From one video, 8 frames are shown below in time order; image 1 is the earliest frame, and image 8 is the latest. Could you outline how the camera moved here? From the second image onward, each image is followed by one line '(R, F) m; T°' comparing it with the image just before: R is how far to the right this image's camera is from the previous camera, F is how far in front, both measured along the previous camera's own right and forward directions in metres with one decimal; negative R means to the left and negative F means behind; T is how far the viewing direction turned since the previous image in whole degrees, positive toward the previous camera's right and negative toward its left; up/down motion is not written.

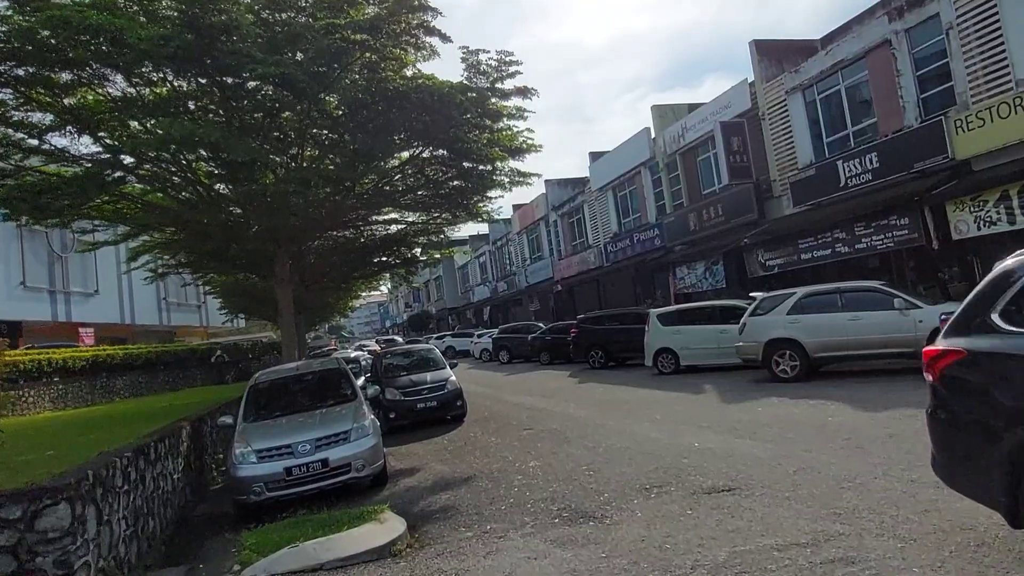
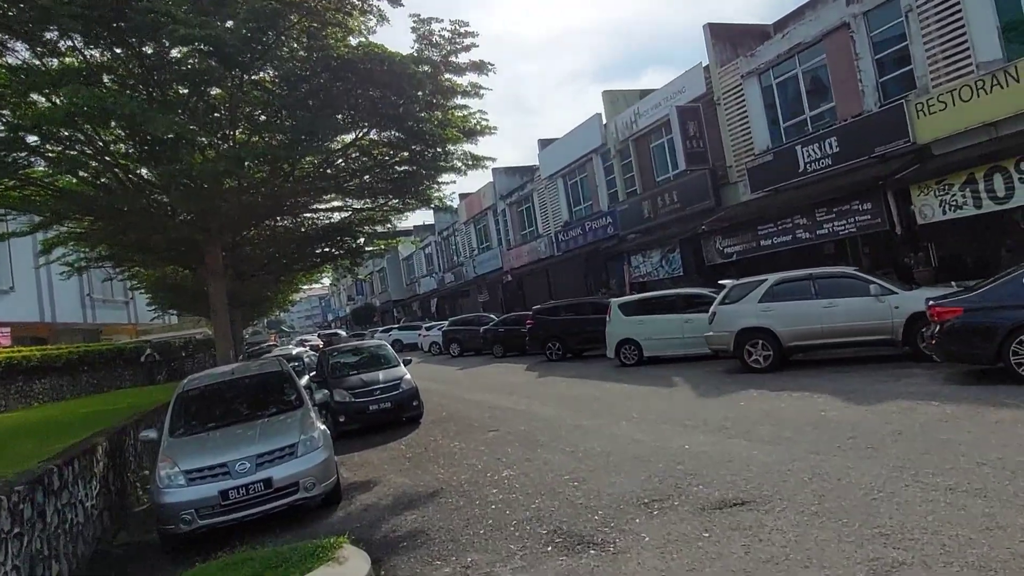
(-0.3, +0.9) m; +5°
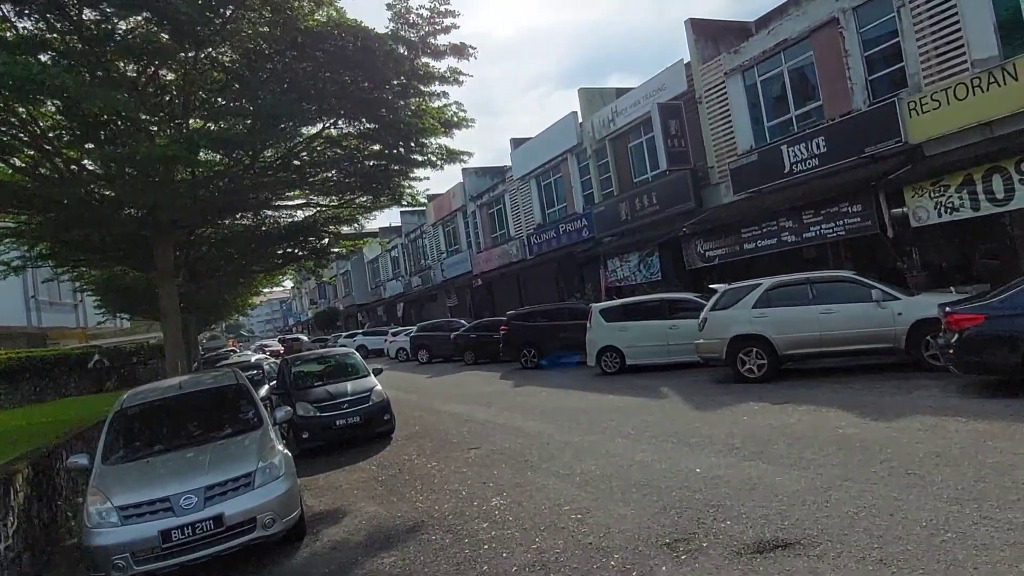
(-0.2, +0.9) m; +3°
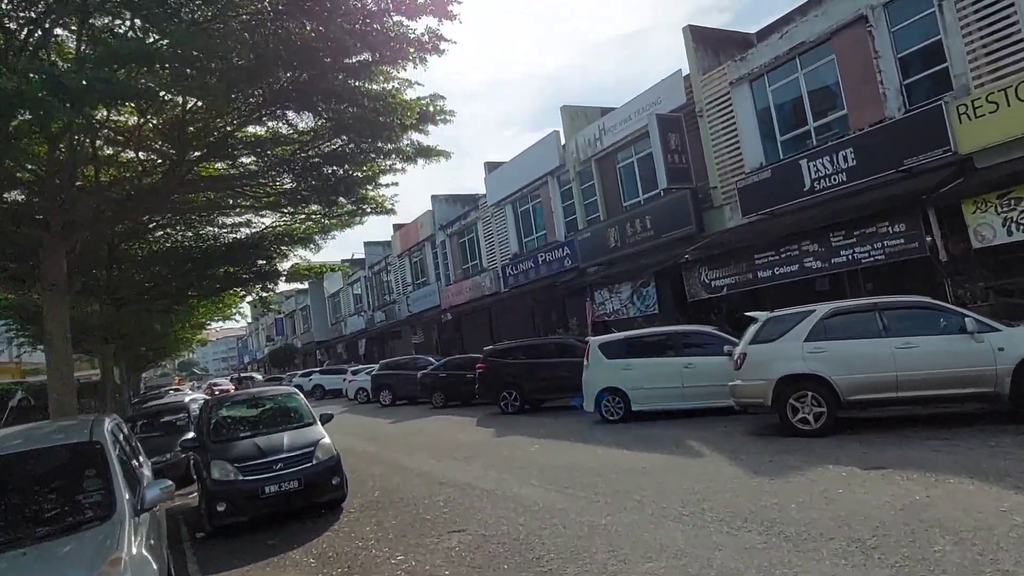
(-0.4, +2.5) m; +3°
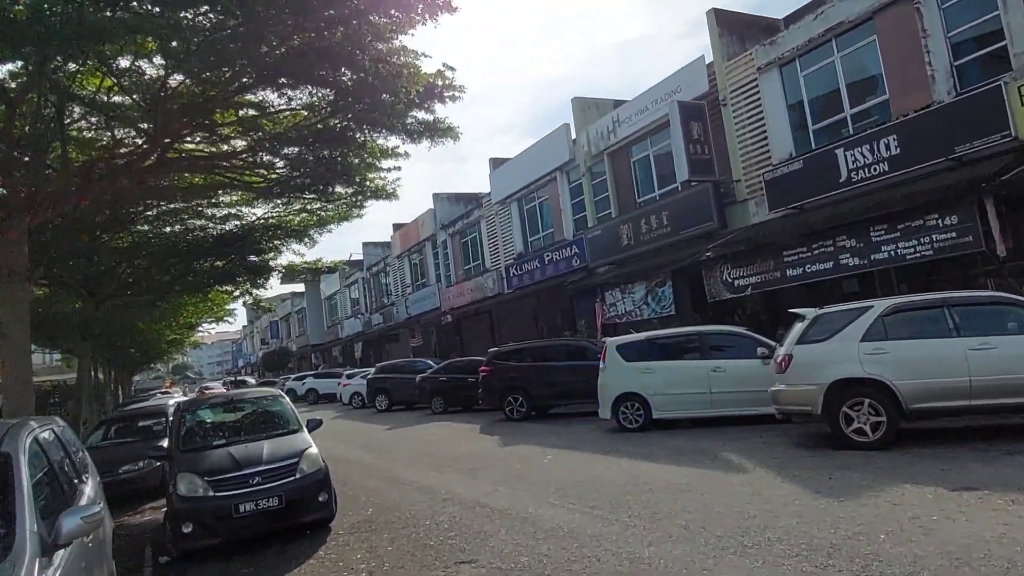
(-0.2, +1.1) m; 0°
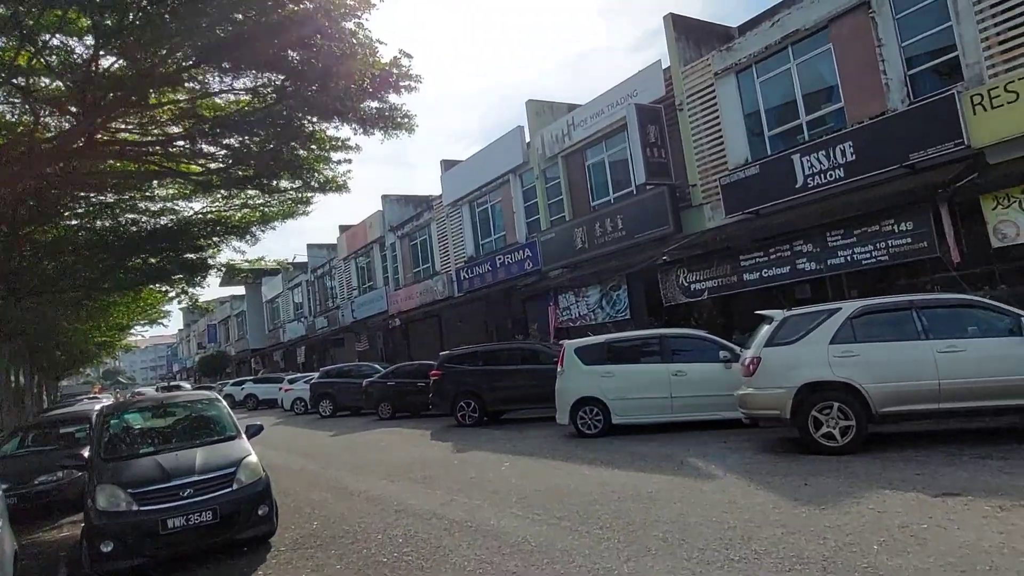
(-0.2, +0.5) m; +4°
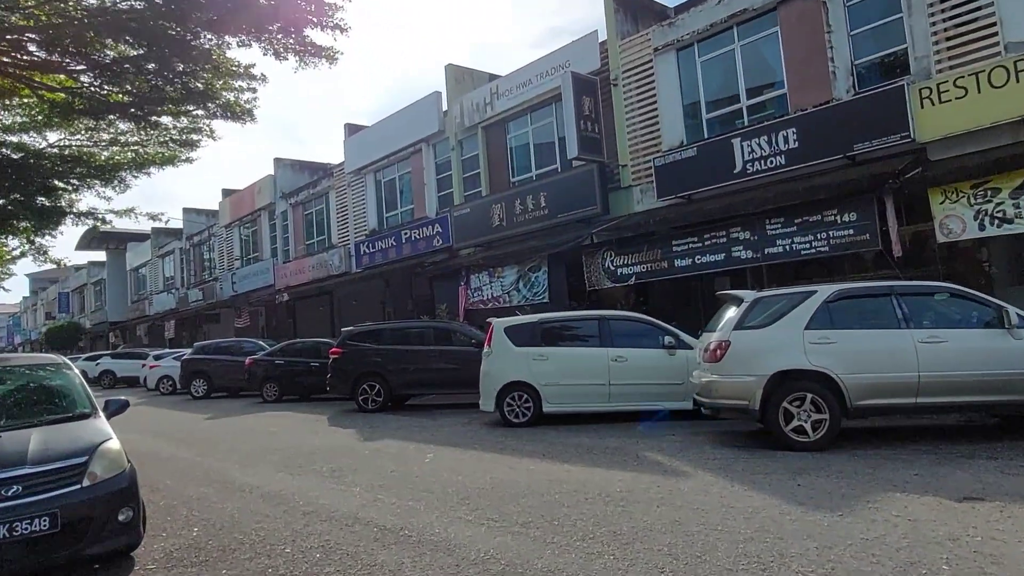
(-0.6, +1.3) m; +9°
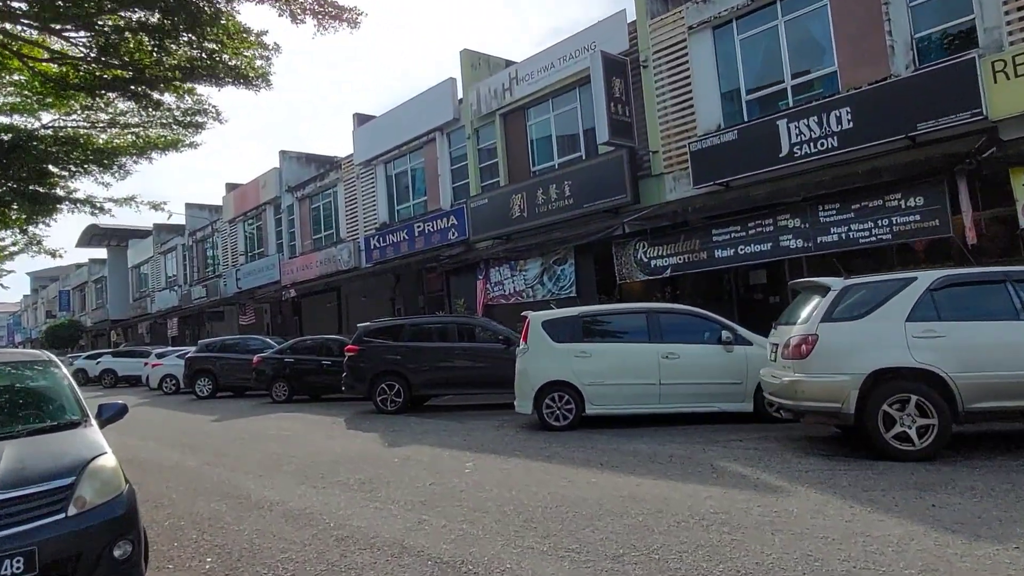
(-0.5, +0.9) m; 0°
